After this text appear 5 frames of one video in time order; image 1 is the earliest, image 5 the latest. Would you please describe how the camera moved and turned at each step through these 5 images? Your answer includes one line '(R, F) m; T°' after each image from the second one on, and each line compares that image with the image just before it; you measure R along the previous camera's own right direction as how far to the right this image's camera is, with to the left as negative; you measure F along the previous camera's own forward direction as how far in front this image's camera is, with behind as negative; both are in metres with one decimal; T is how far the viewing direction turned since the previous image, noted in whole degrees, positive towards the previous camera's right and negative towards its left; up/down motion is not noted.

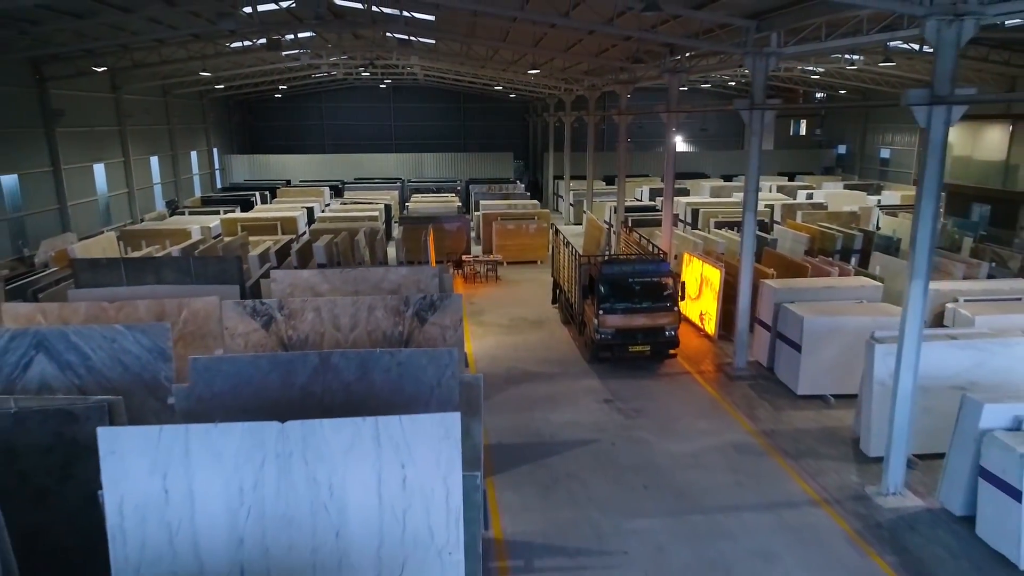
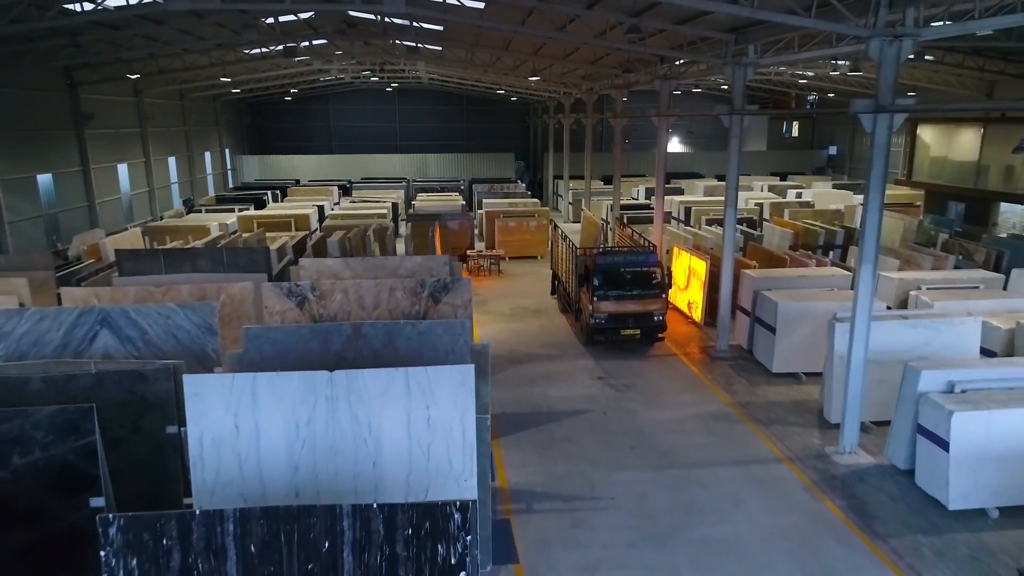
(0.0, -1.1) m; 0°
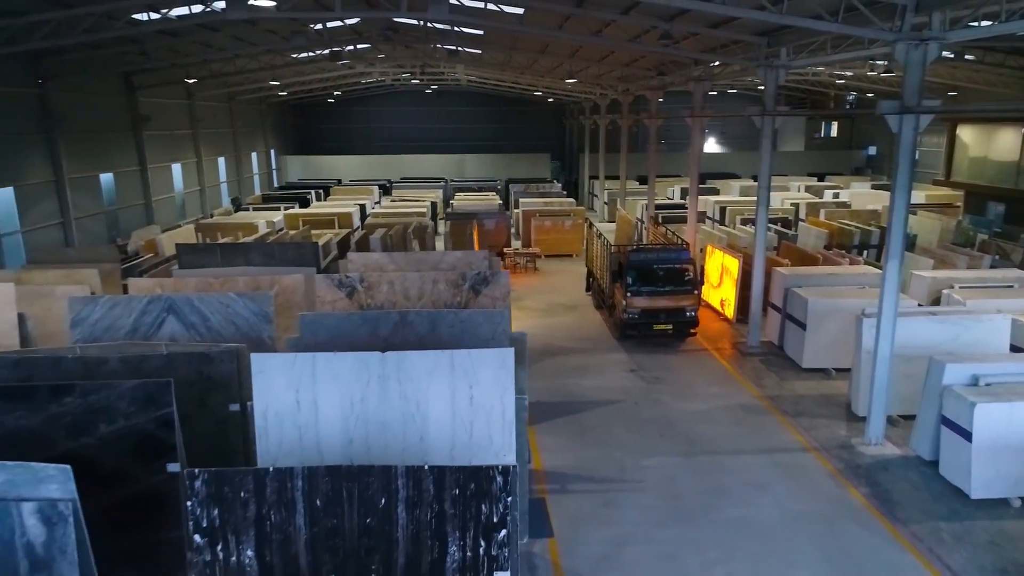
(0.0, -0.5) m; -3°
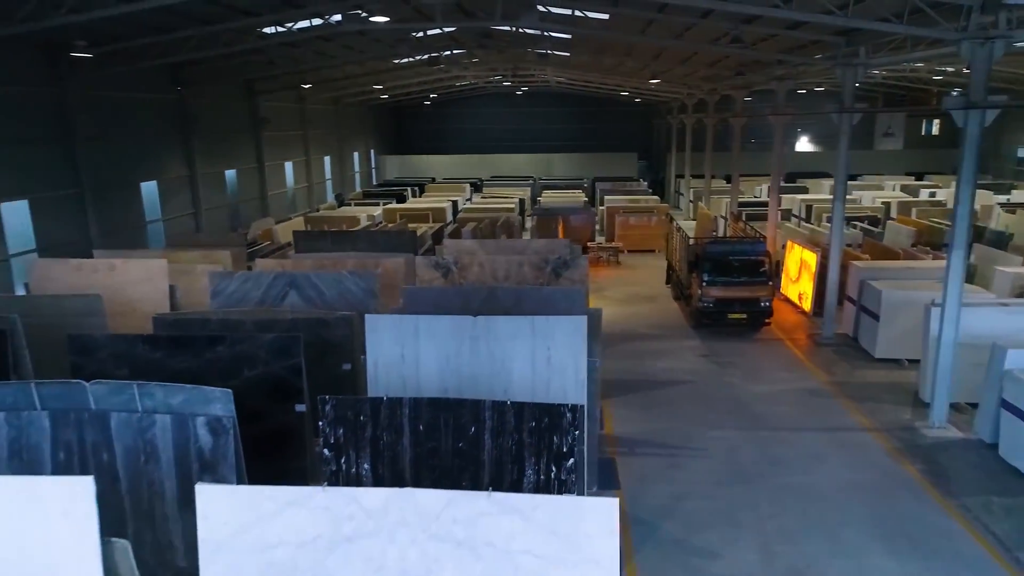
(+0.1, -1.0) m; -7°
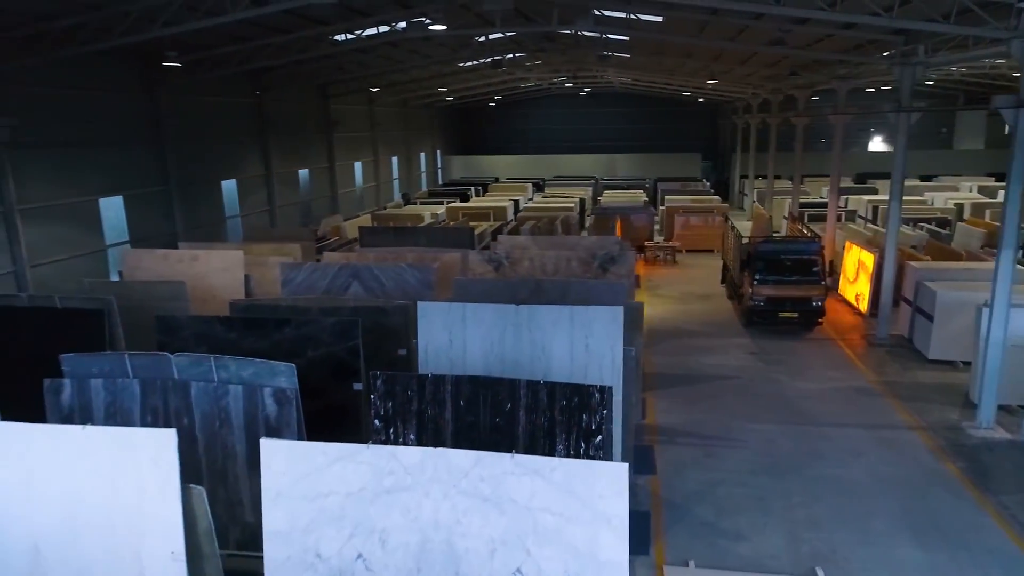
(+0.3, -0.5) m; -5°
